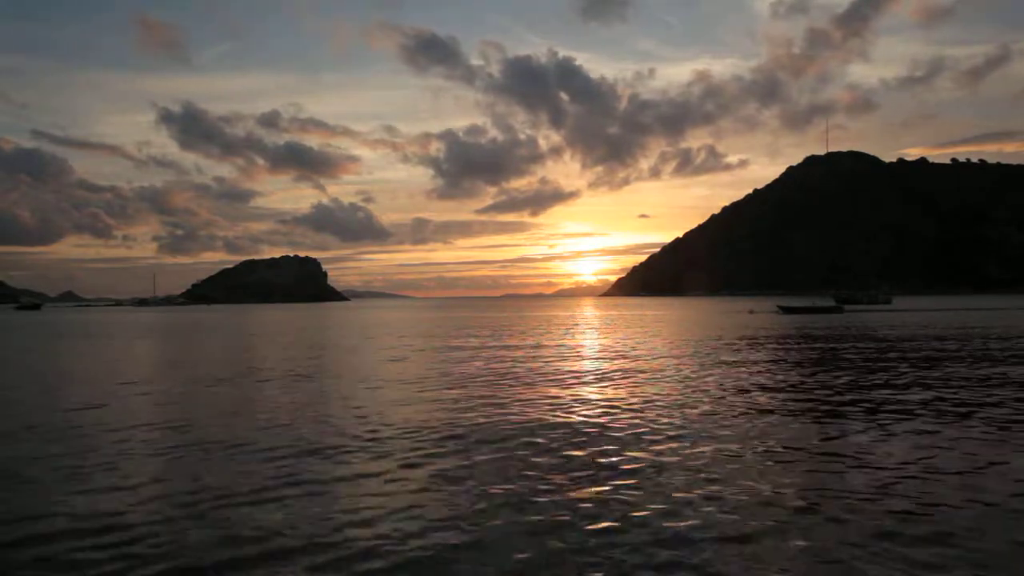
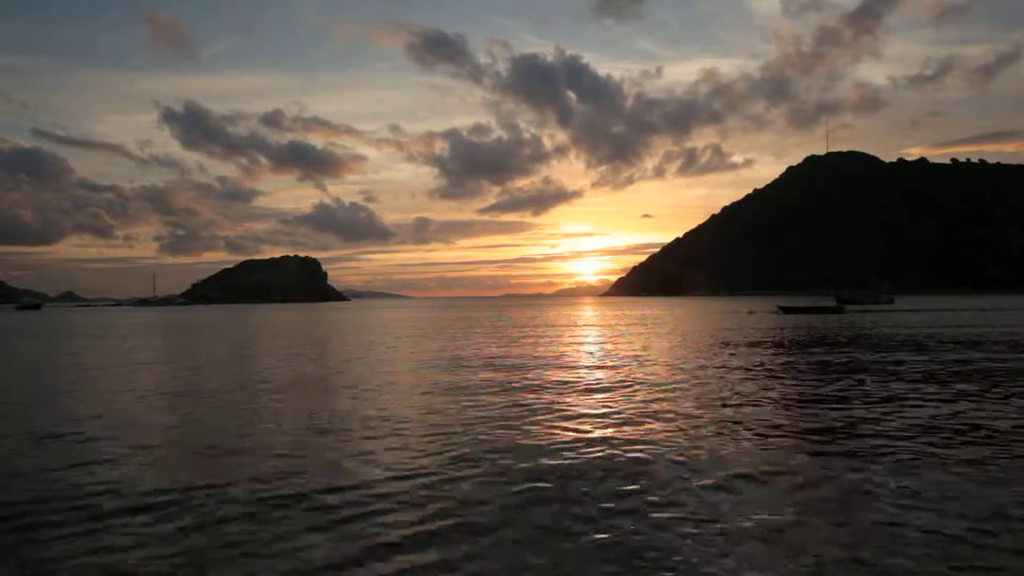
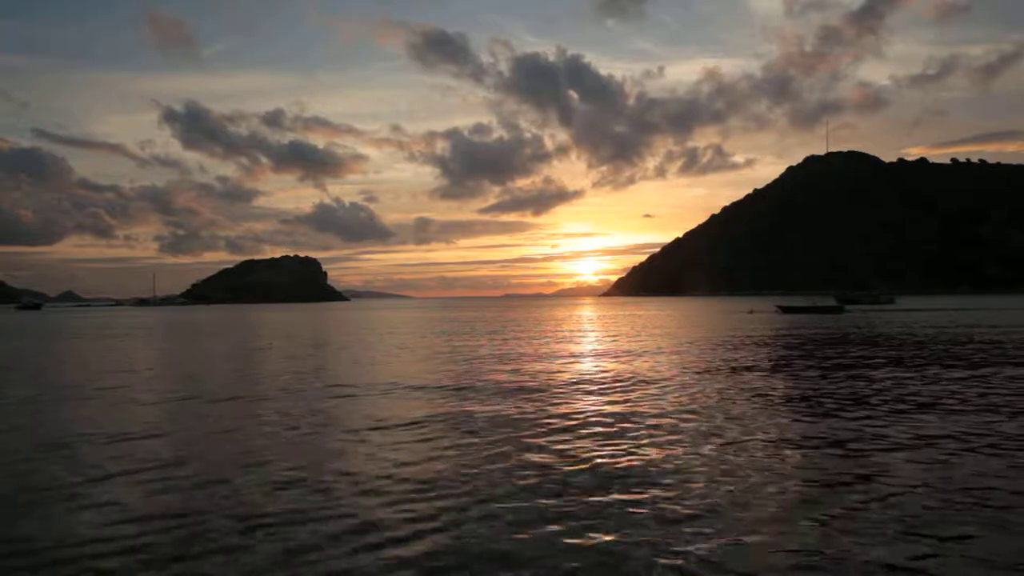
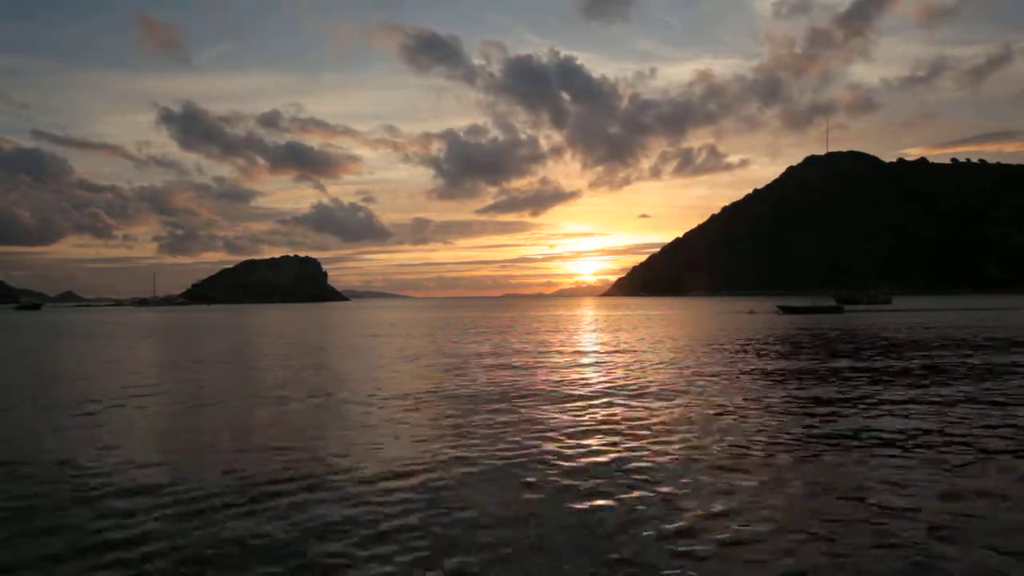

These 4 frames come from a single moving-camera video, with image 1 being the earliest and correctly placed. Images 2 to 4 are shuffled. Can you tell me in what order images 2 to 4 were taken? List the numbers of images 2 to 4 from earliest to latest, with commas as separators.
4, 2, 3
